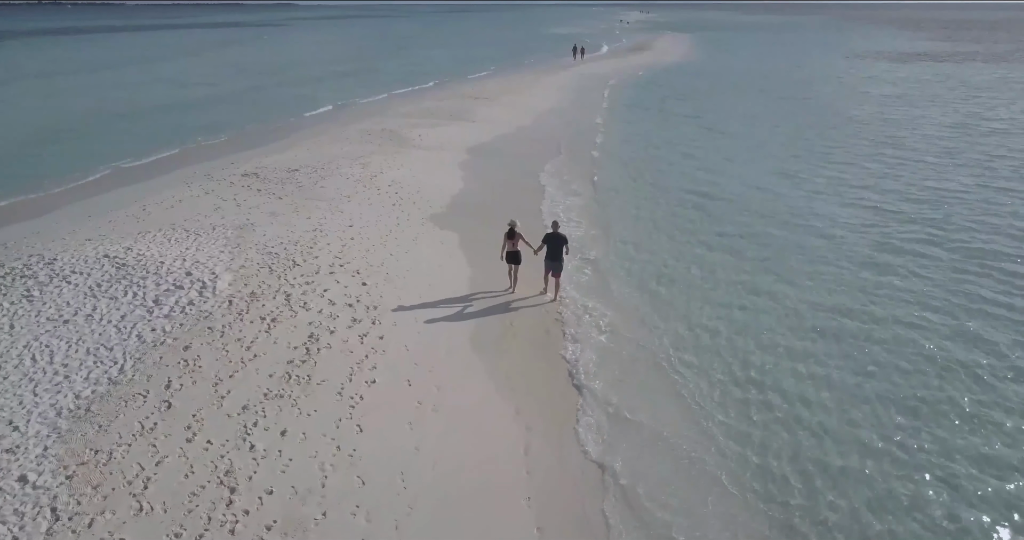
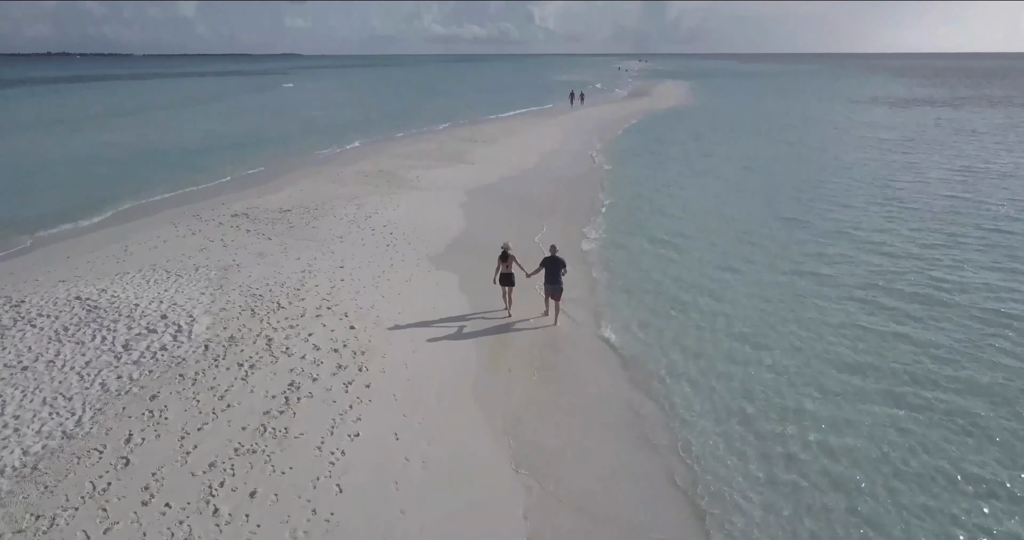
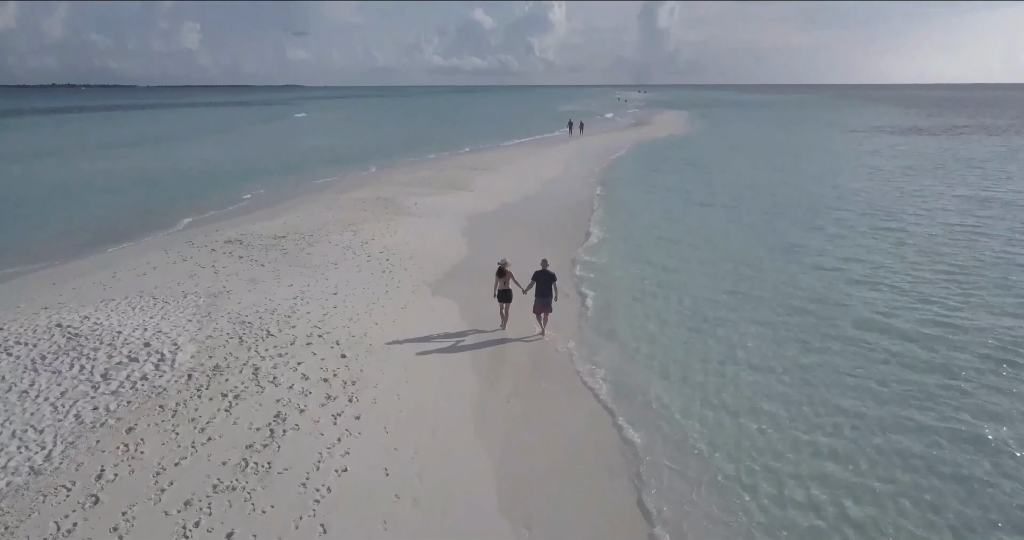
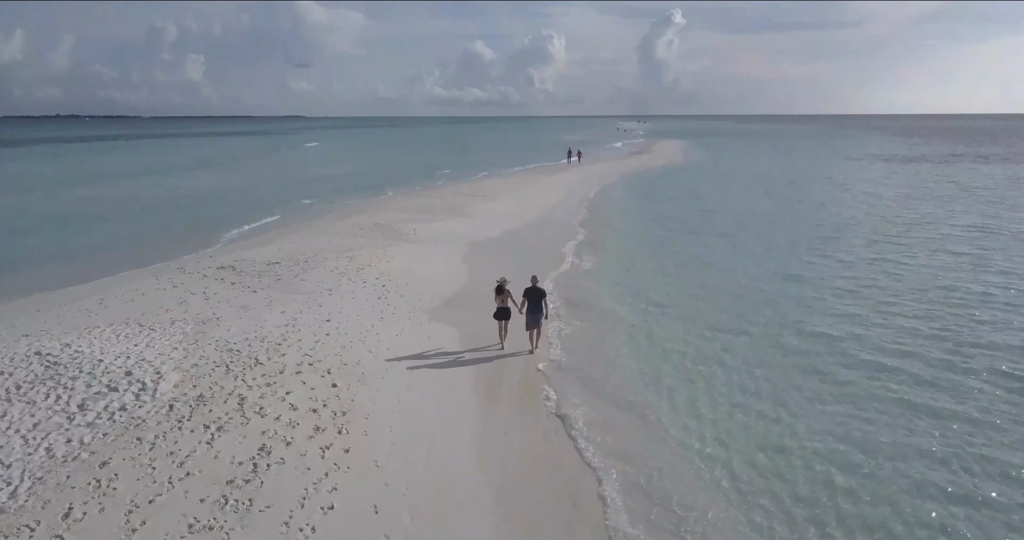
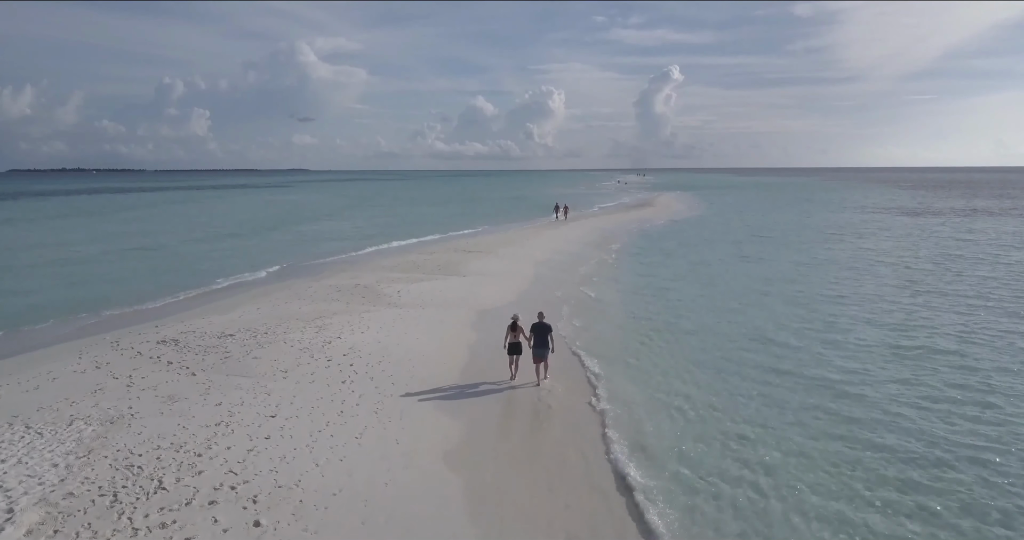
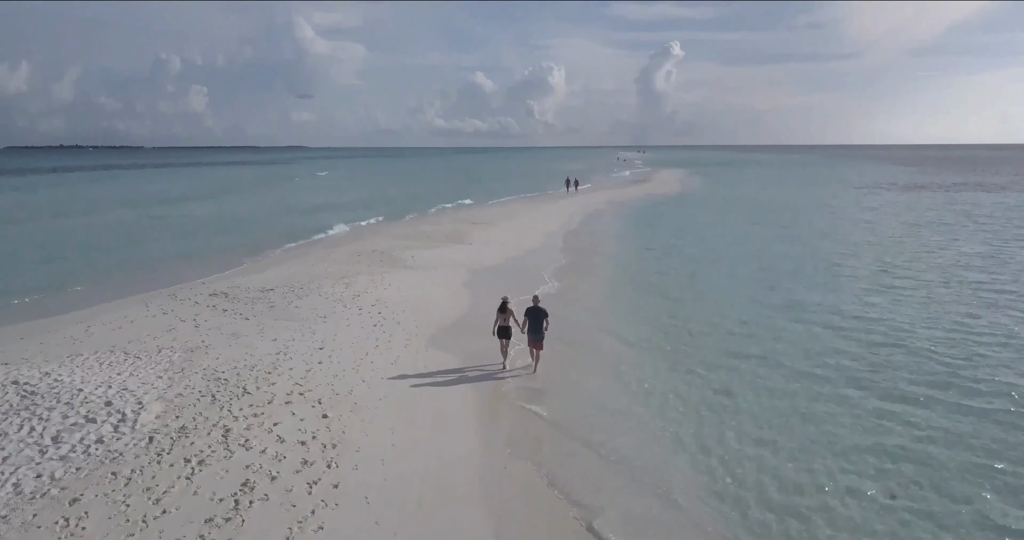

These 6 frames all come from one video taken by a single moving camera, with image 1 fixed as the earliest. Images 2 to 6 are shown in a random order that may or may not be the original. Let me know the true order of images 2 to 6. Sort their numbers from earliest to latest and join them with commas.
2, 3, 4, 6, 5
